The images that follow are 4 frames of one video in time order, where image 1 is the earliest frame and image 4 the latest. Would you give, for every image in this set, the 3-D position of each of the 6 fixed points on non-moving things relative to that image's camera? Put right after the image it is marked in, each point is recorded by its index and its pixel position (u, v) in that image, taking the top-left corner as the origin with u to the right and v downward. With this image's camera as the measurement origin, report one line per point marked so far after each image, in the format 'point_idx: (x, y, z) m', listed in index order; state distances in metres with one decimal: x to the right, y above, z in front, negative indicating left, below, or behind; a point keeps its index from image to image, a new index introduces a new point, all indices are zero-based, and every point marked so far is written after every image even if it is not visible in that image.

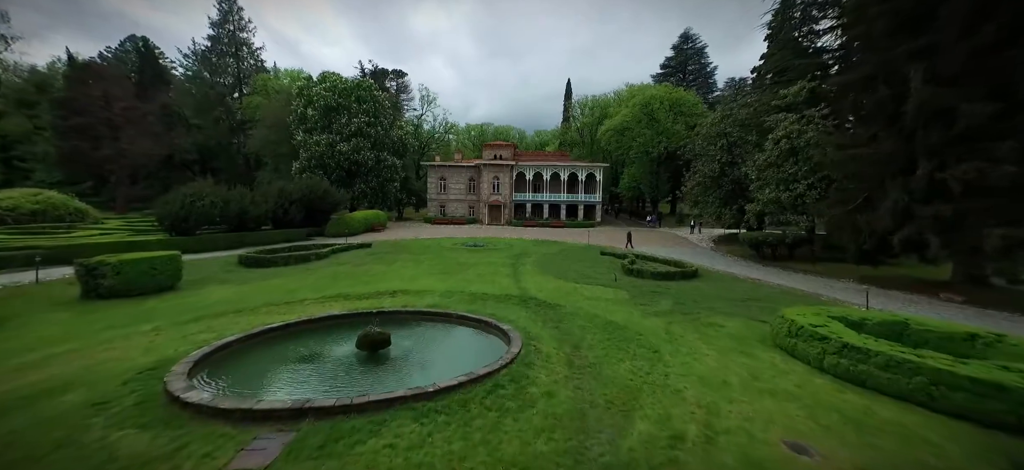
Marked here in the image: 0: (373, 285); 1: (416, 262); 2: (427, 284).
0: (-4.7, -1.7, +13.7) m
1: (-4.6, -1.4, +19.4) m
2: (-3.0, -1.8, +14.5) m
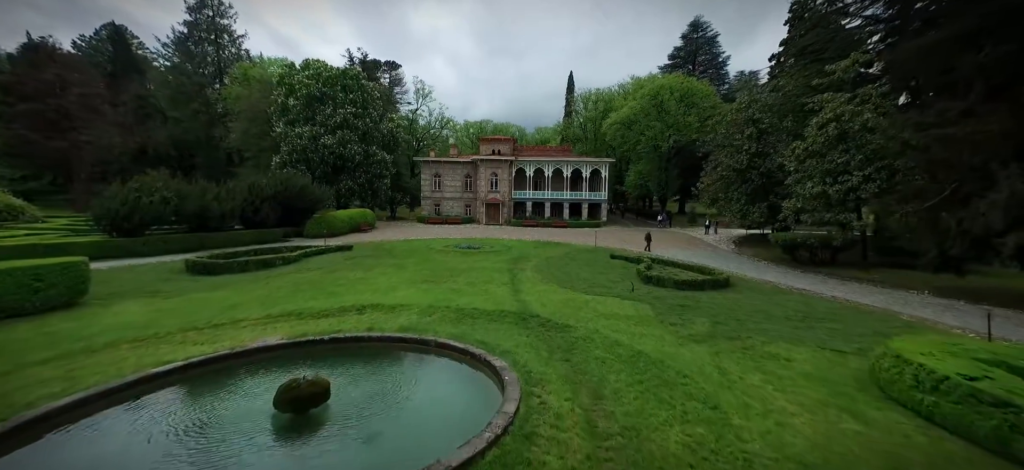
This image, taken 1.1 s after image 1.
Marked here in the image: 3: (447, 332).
0: (-4.8, -1.7, +11.2) m
1: (-4.7, -1.4, +16.9) m
2: (-3.1, -1.8, +12.1) m
3: (-1.4, -2.1, +8.7) m
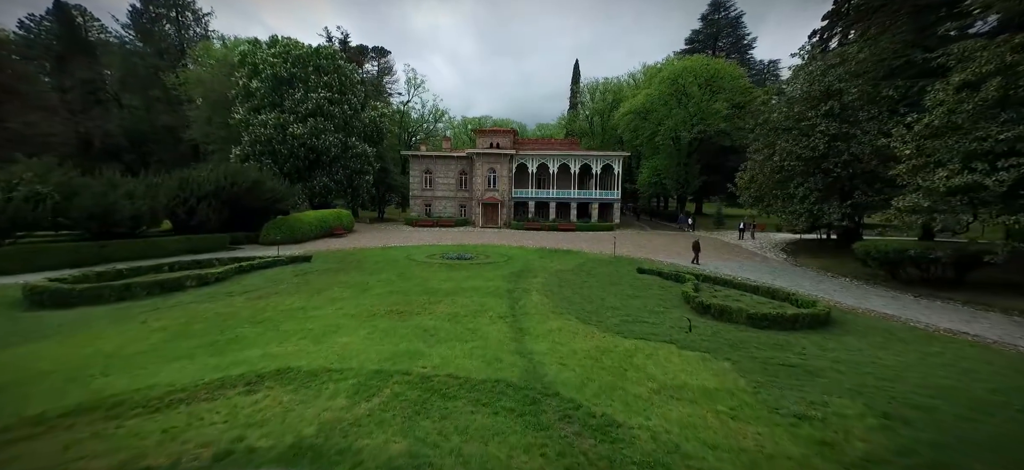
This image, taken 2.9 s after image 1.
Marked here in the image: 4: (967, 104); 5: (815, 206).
0: (-4.7, -2.0, +7.0) m
1: (-4.7, -1.7, +12.7) m
2: (-3.1, -2.1, +7.8) m
3: (-1.4, -2.4, +4.4) m
4: (+10.1, +2.9, +9.1) m
5: (+10.5, +1.0, +14.2) m
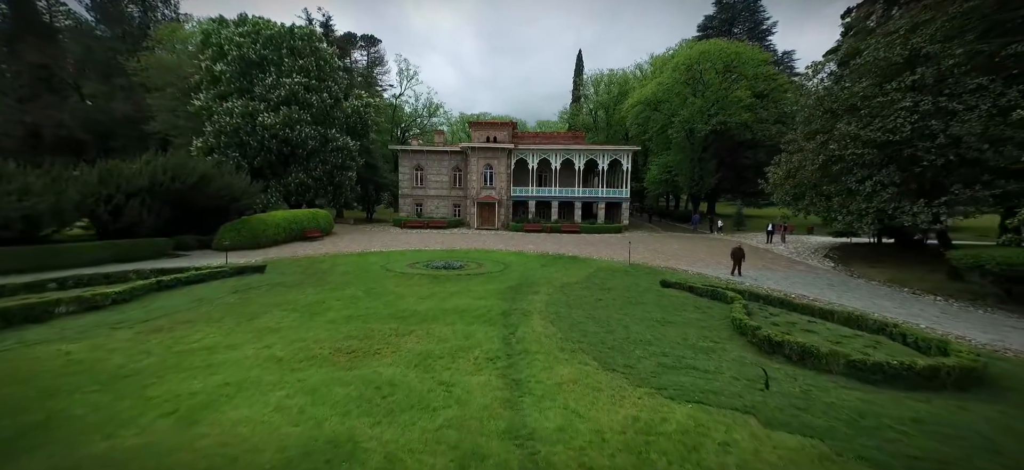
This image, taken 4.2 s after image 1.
0: (-4.9, -2.2, +4.0) m
1: (-4.8, -1.8, +9.7) m
2: (-3.2, -2.2, +4.8) m
3: (-1.5, -2.5, +1.4) m
4: (+10.0, +2.8, +6.1) m
5: (+10.4, +0.8, +11.2) m
